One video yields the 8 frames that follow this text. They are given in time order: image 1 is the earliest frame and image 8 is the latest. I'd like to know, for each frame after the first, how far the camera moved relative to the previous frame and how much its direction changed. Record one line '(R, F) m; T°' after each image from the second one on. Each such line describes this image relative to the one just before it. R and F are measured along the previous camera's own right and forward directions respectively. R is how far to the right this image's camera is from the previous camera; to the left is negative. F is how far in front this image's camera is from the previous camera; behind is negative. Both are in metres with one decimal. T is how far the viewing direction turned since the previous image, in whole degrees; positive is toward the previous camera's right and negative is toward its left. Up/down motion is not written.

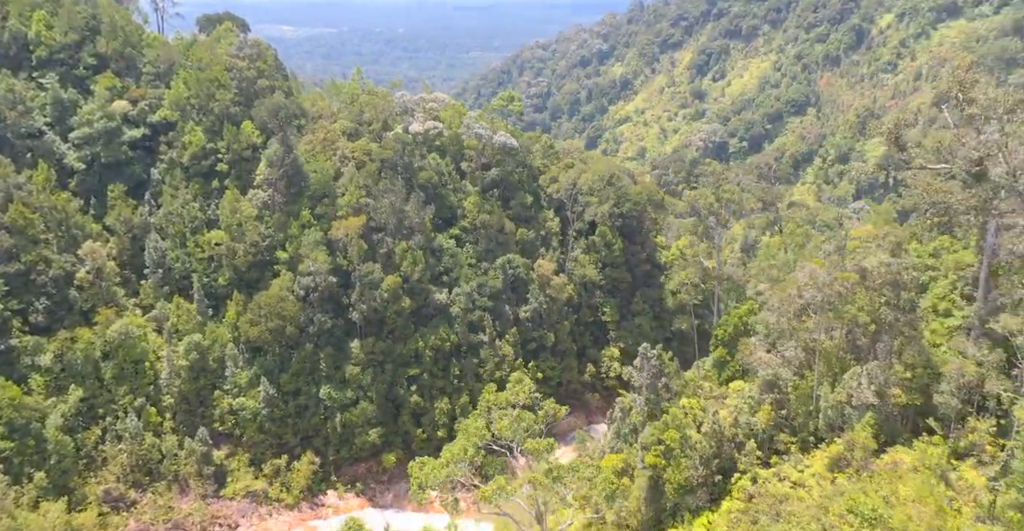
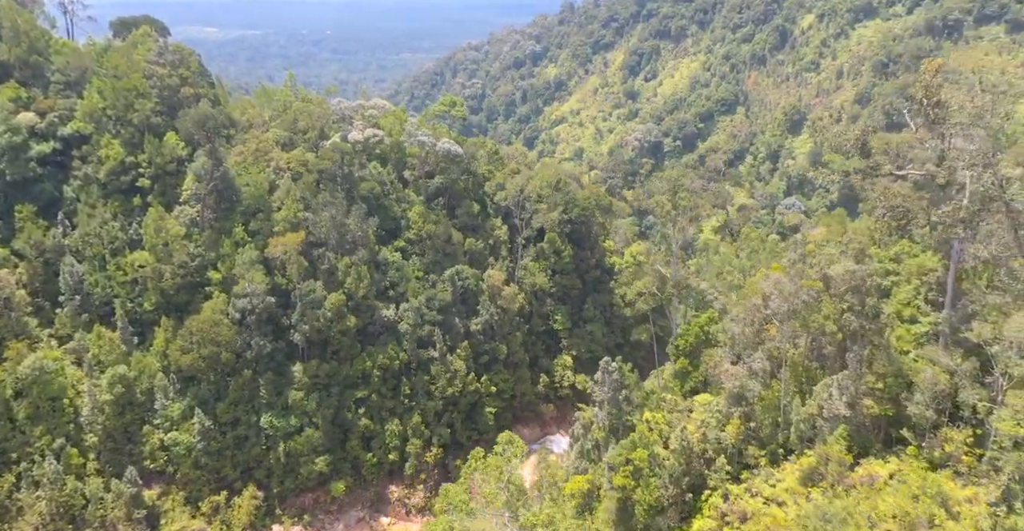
(-0.5, +1.2) m; +5°
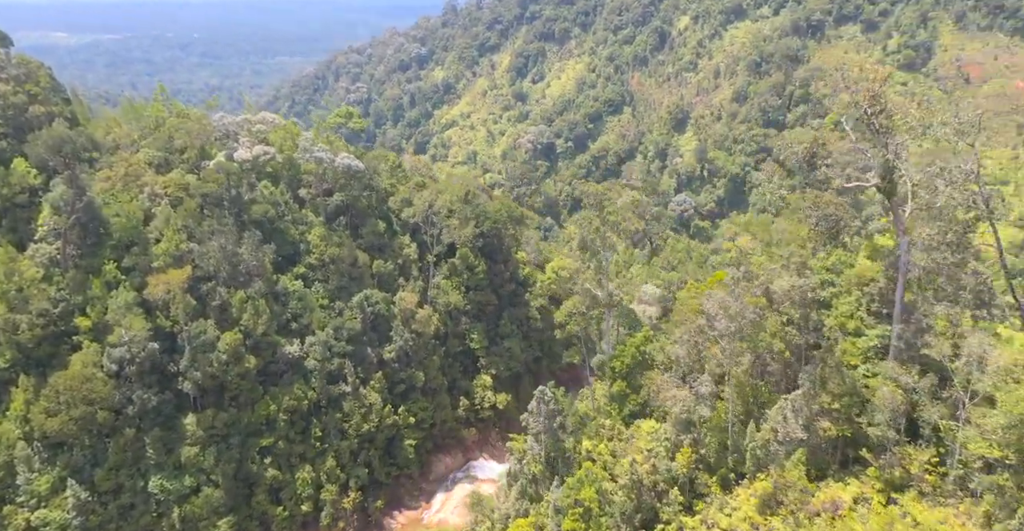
(-0.8, +2.0) m; +8°
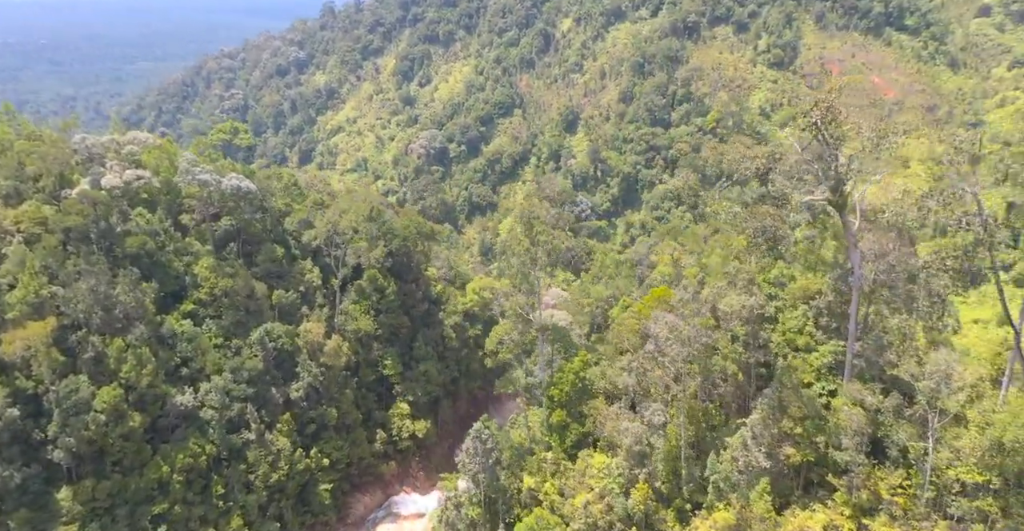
(-0.8, +1.9) m; +8°
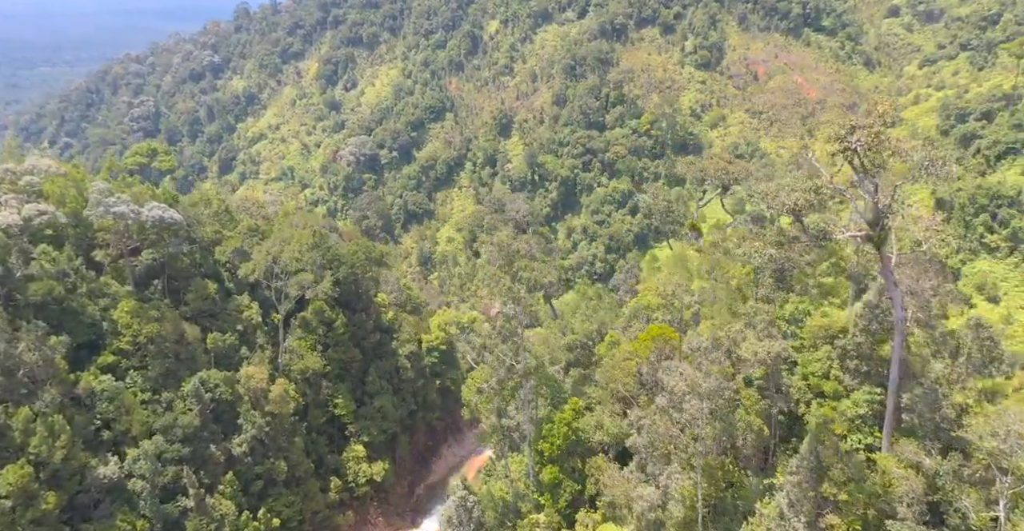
(-1.2, +2.4) m; +5°
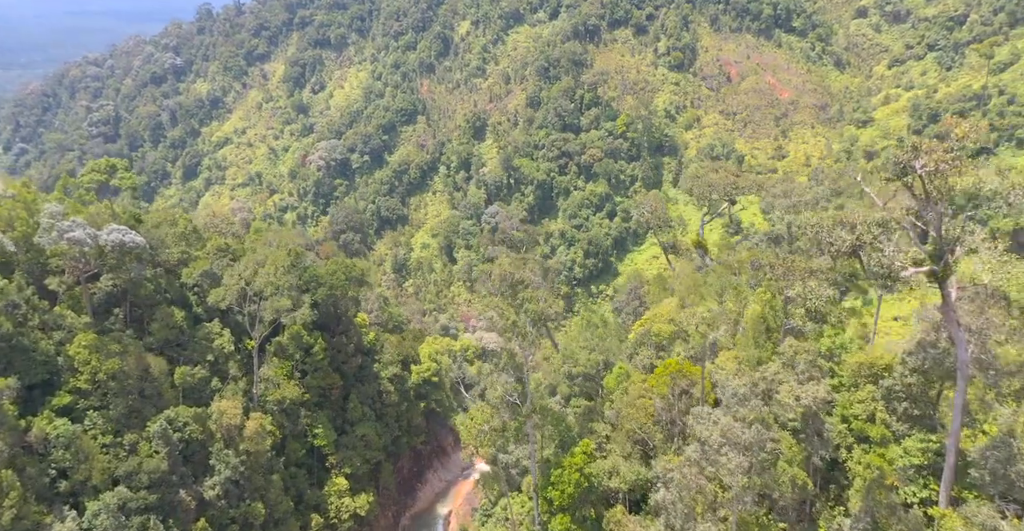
(-0.7, +1.7) m; +2°
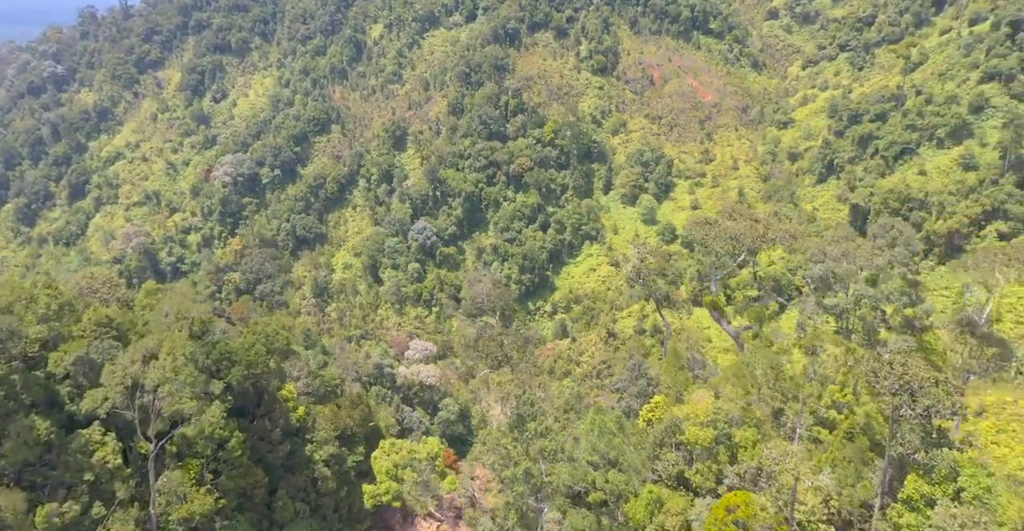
(-1.3, +5.0) m; +6°
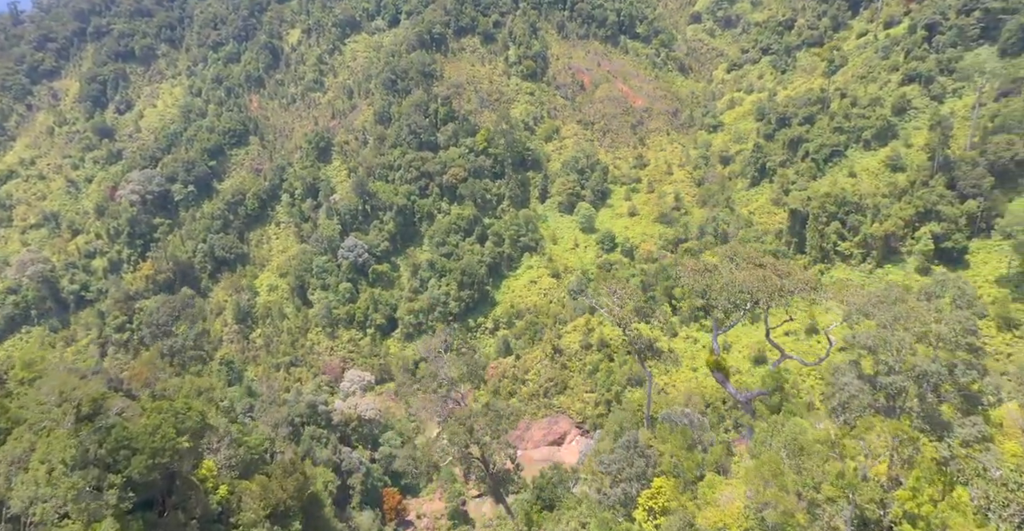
(-1.2, +3.6) m; +6°
